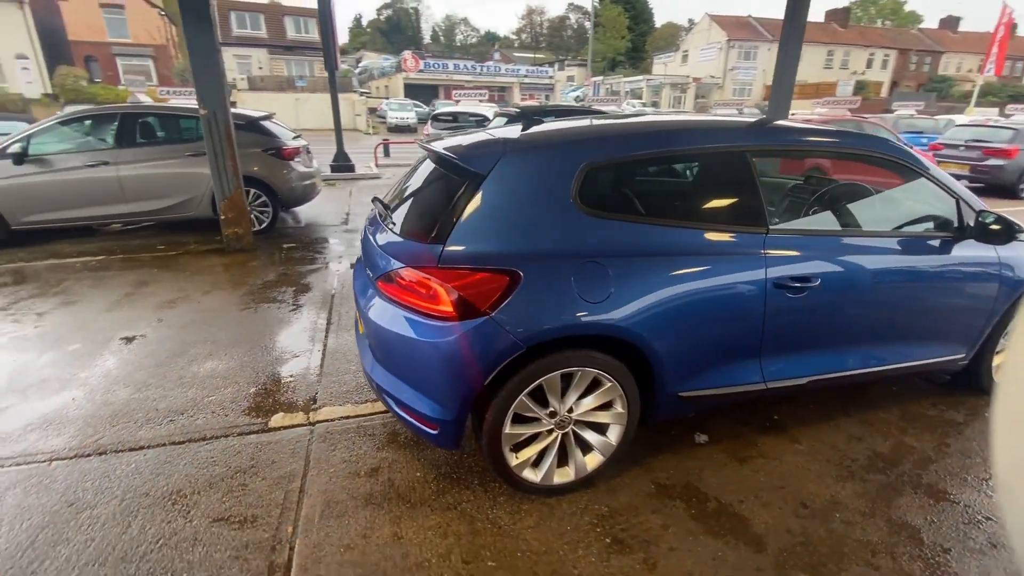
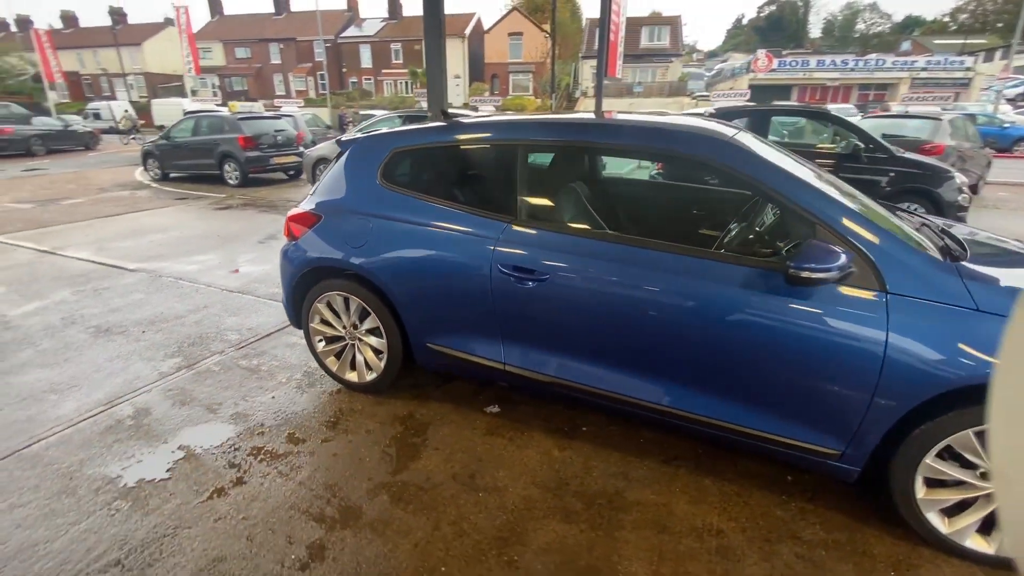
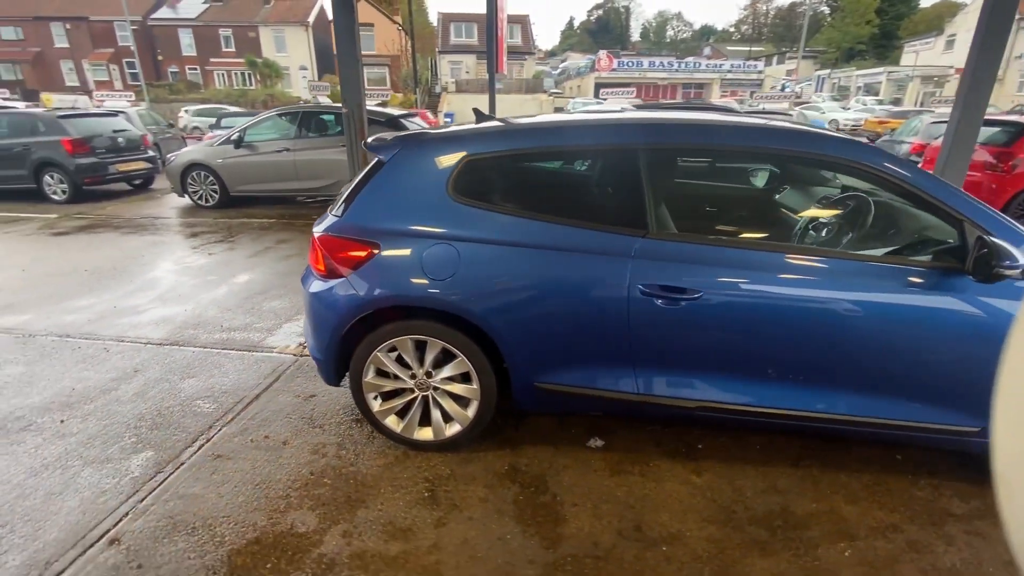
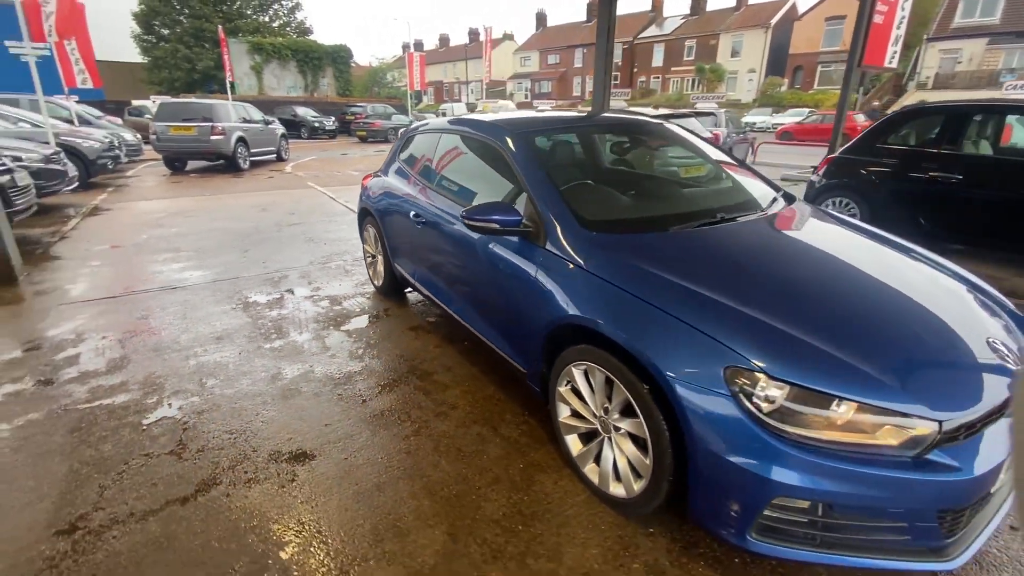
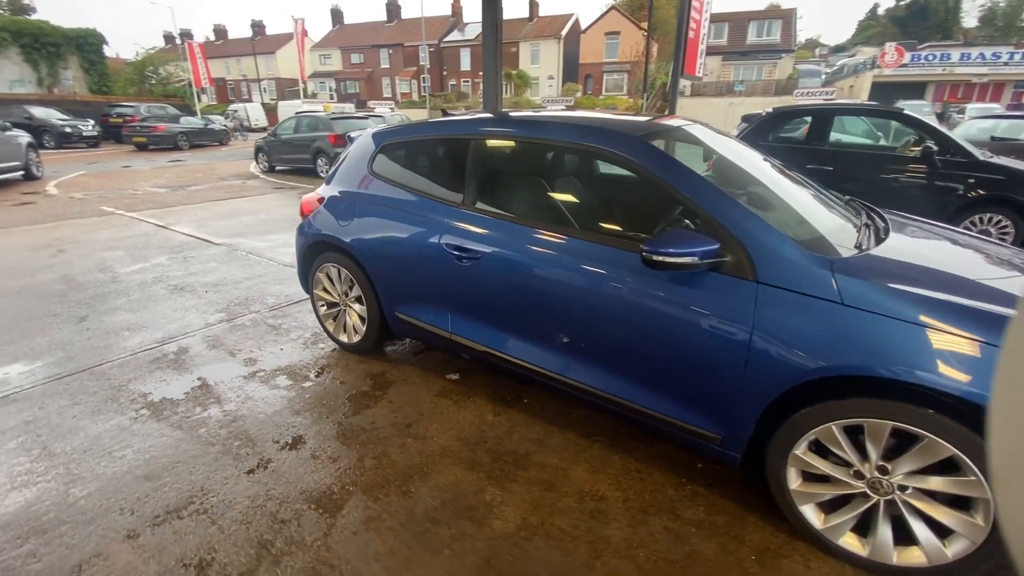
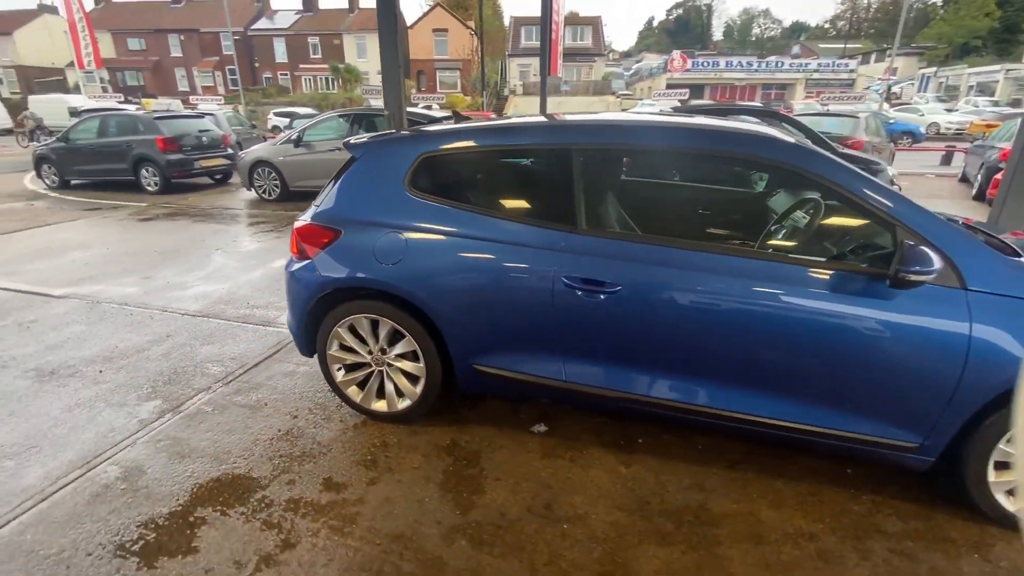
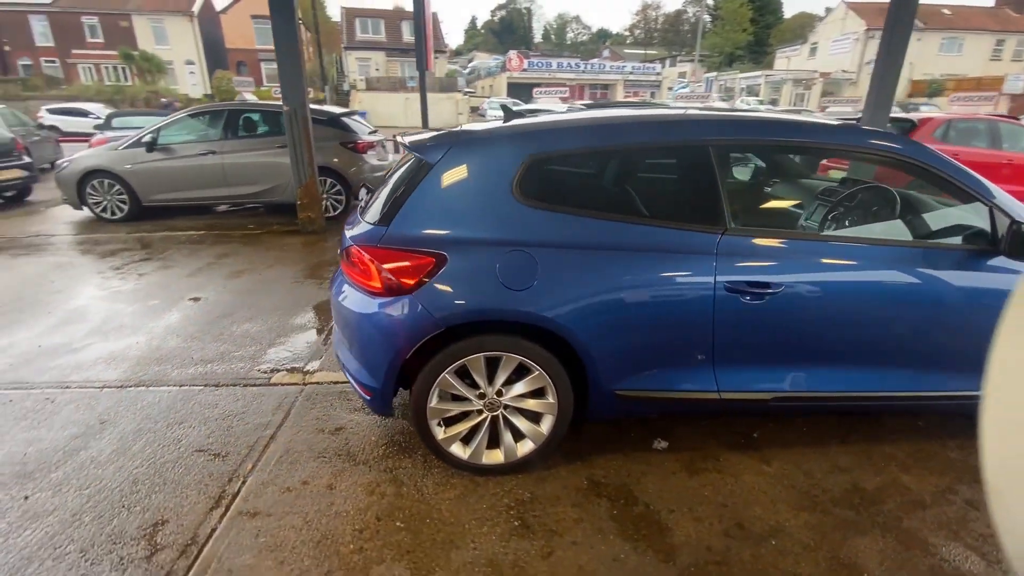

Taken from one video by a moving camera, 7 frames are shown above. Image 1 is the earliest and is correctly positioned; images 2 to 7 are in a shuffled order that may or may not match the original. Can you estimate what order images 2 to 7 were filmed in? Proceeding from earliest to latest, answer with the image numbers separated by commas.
7, 3, 6, 2, 5, 4
